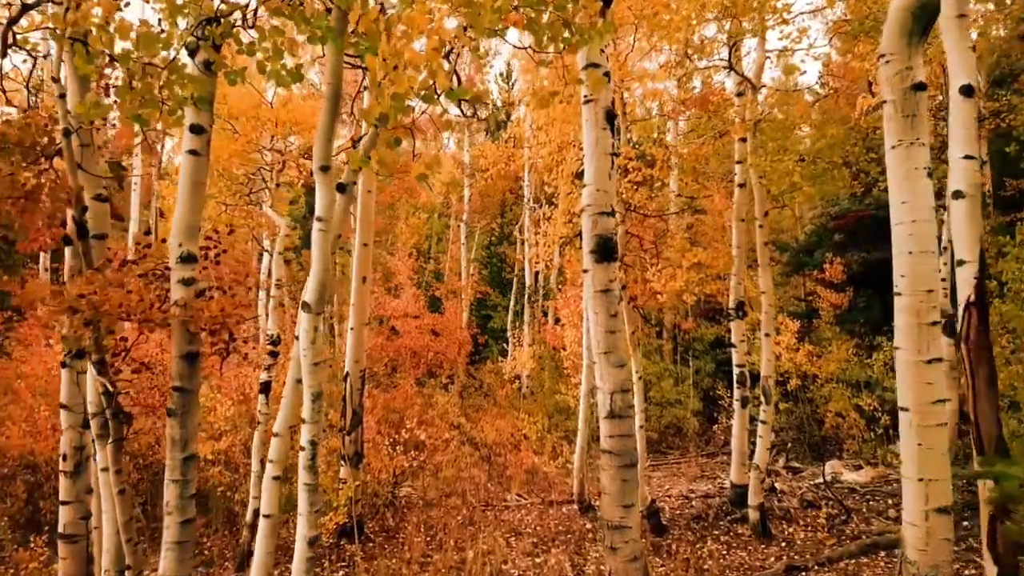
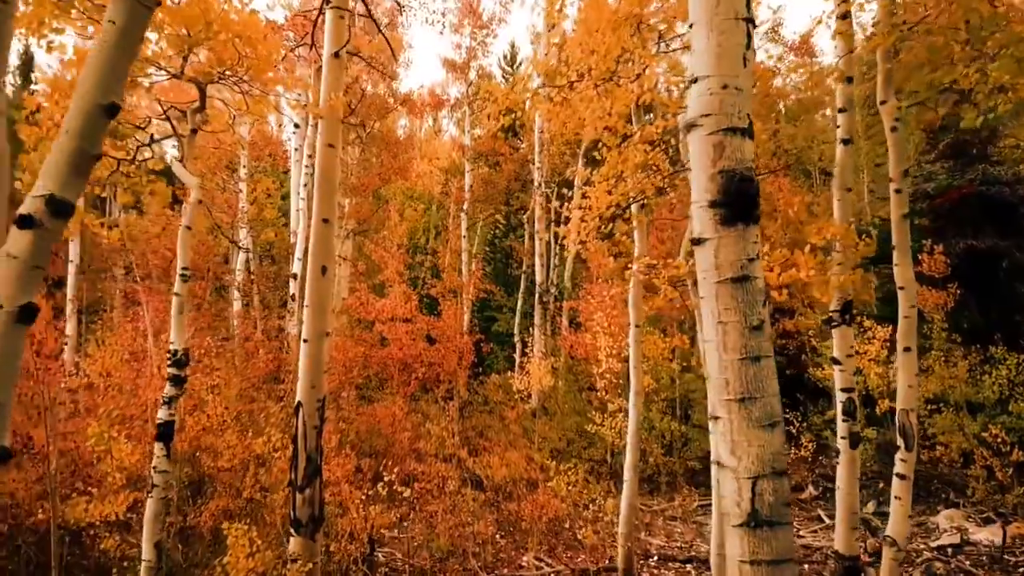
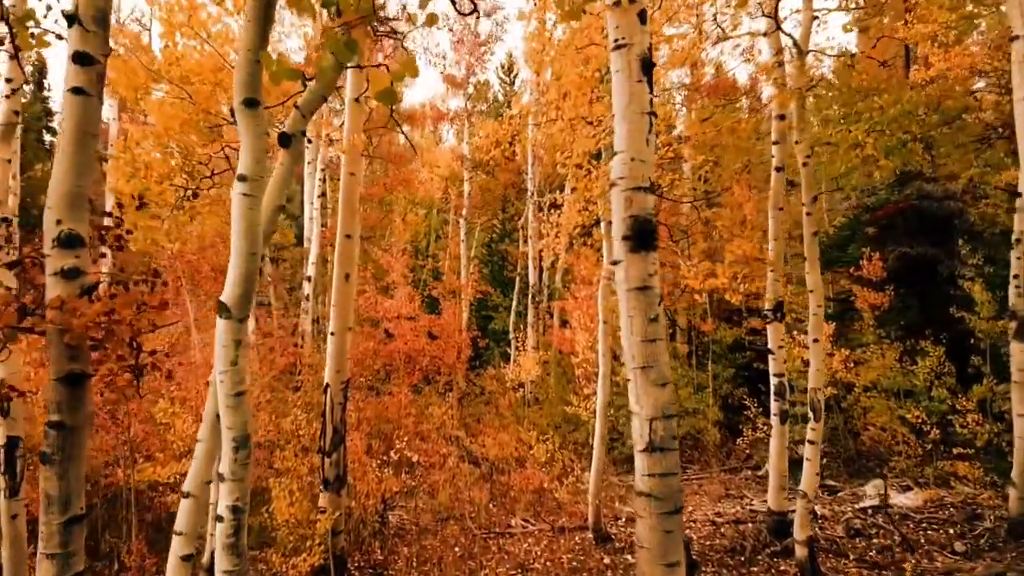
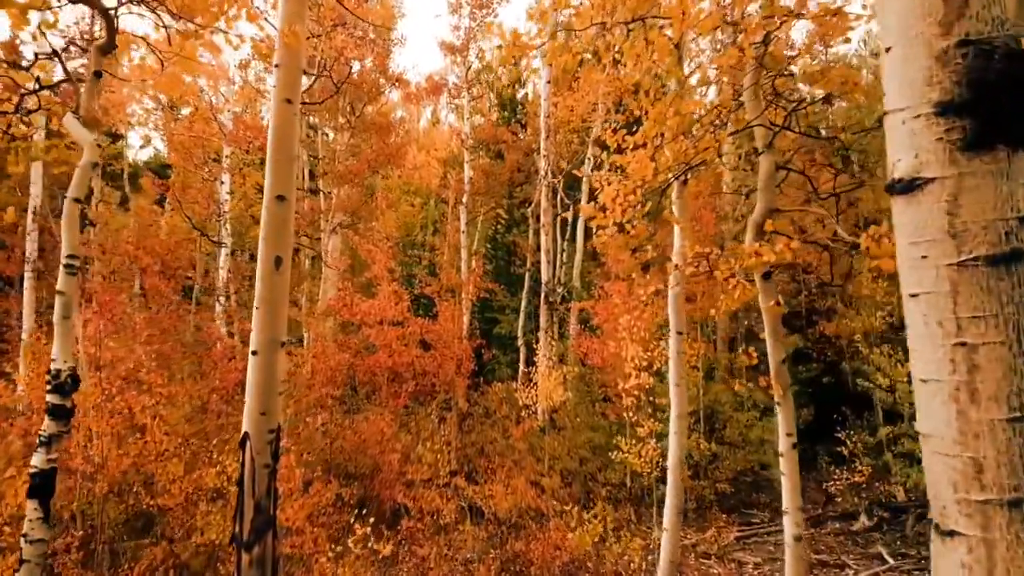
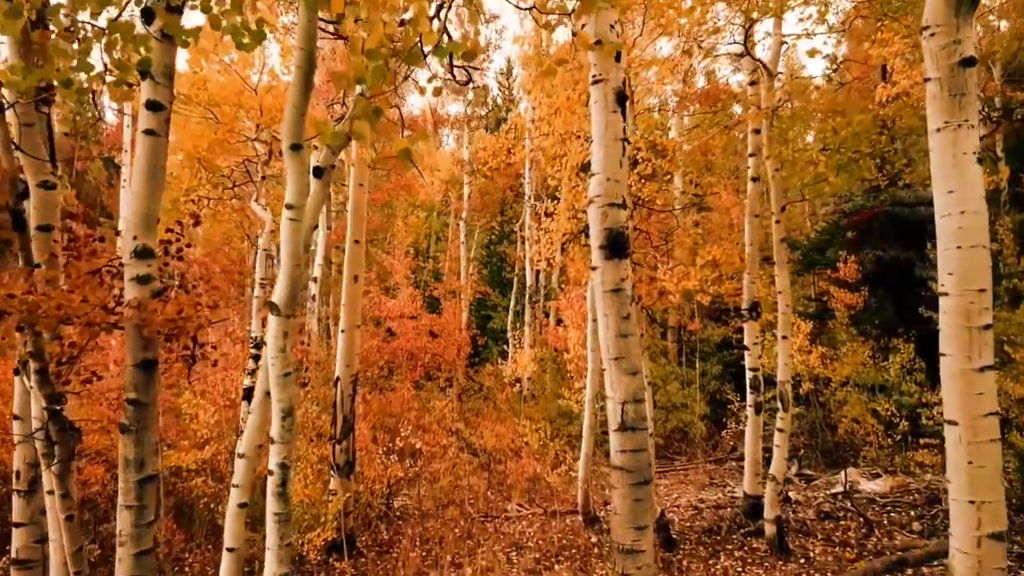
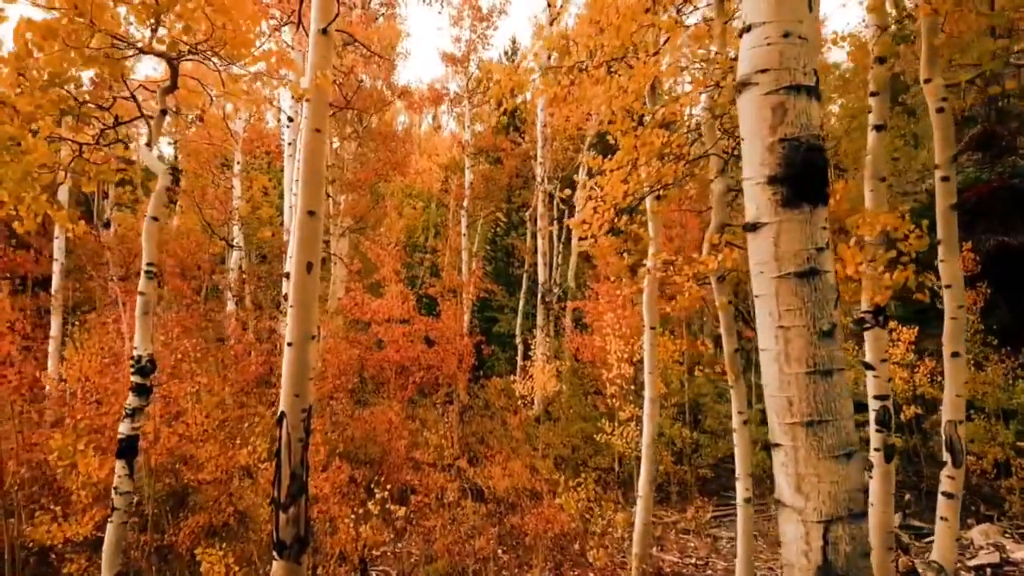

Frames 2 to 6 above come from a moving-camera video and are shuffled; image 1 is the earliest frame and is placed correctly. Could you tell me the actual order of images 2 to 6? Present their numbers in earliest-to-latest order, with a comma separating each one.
5, 3, 2, 6, 4
